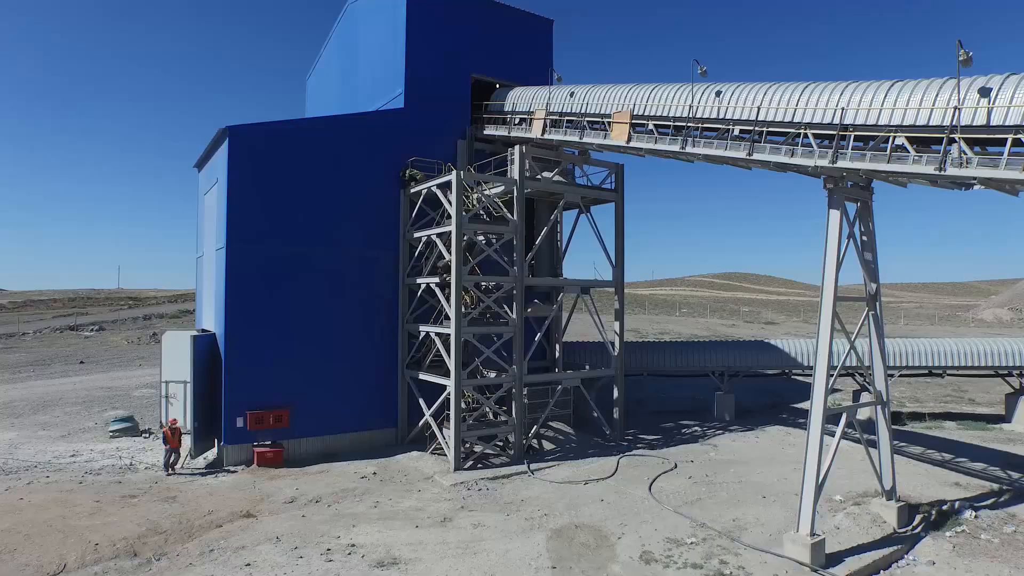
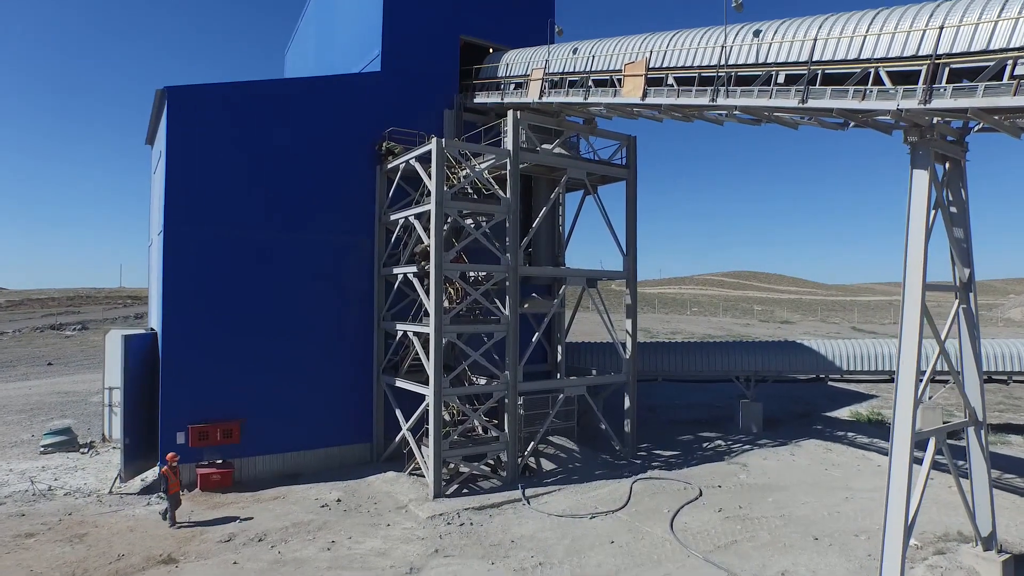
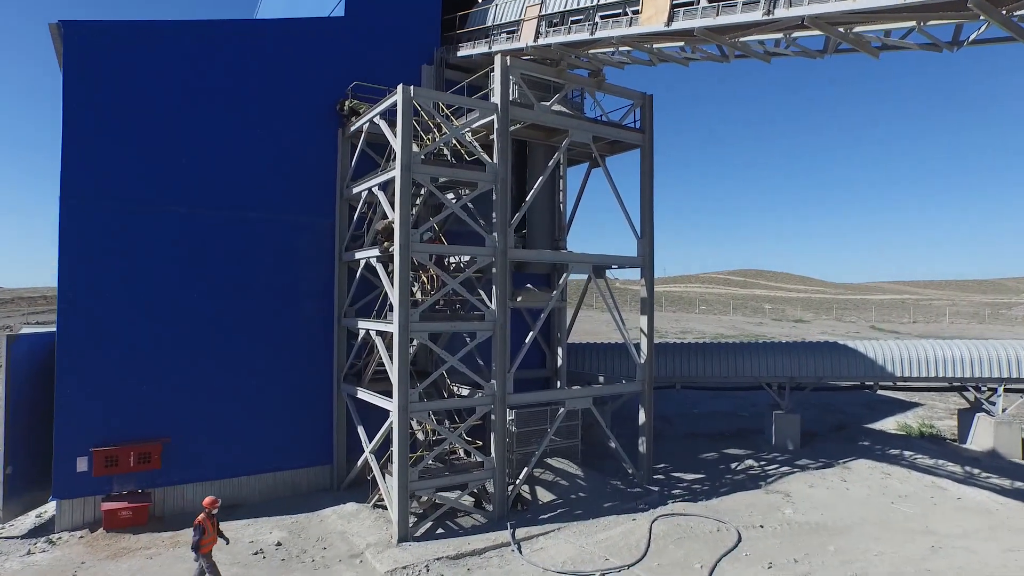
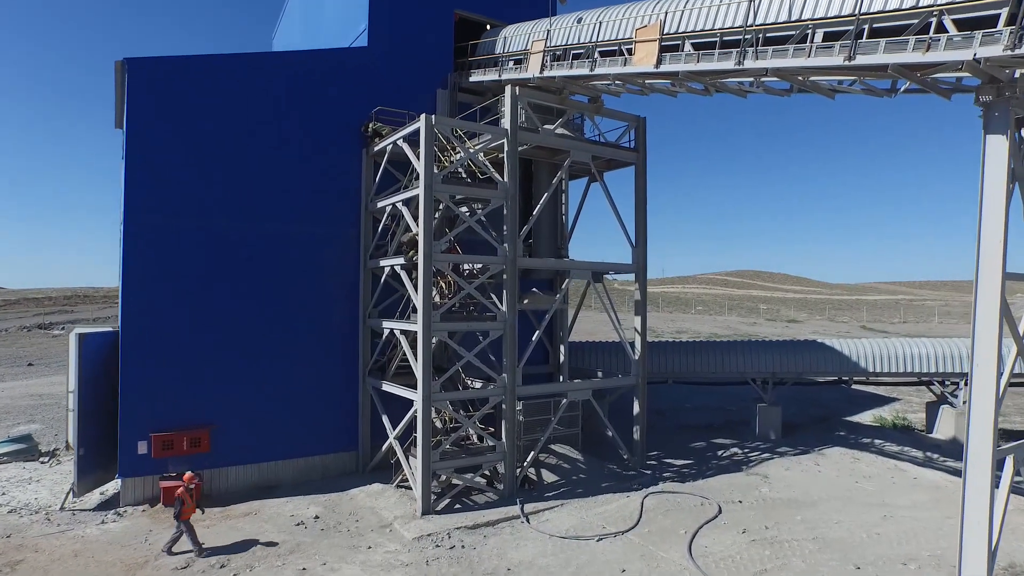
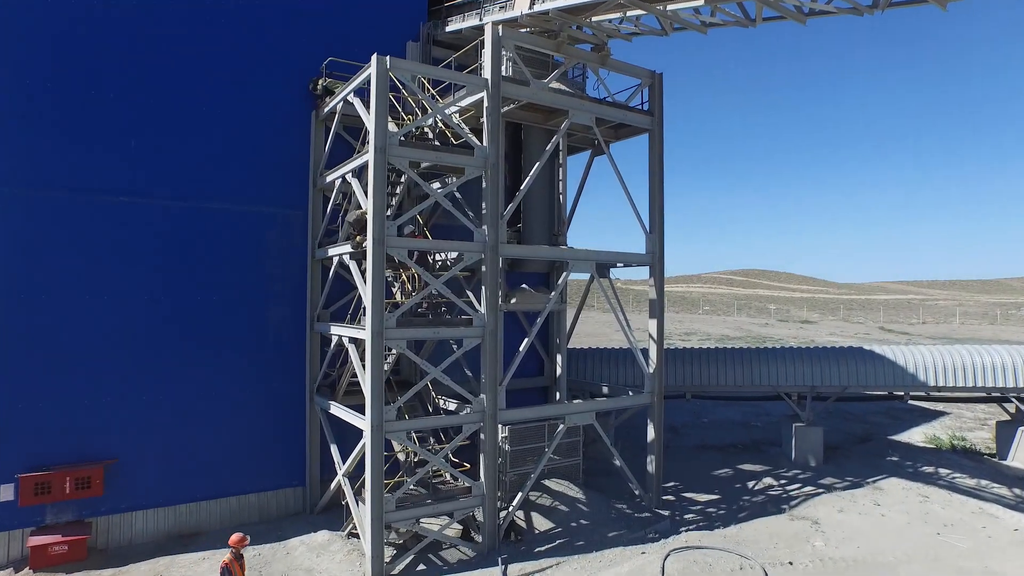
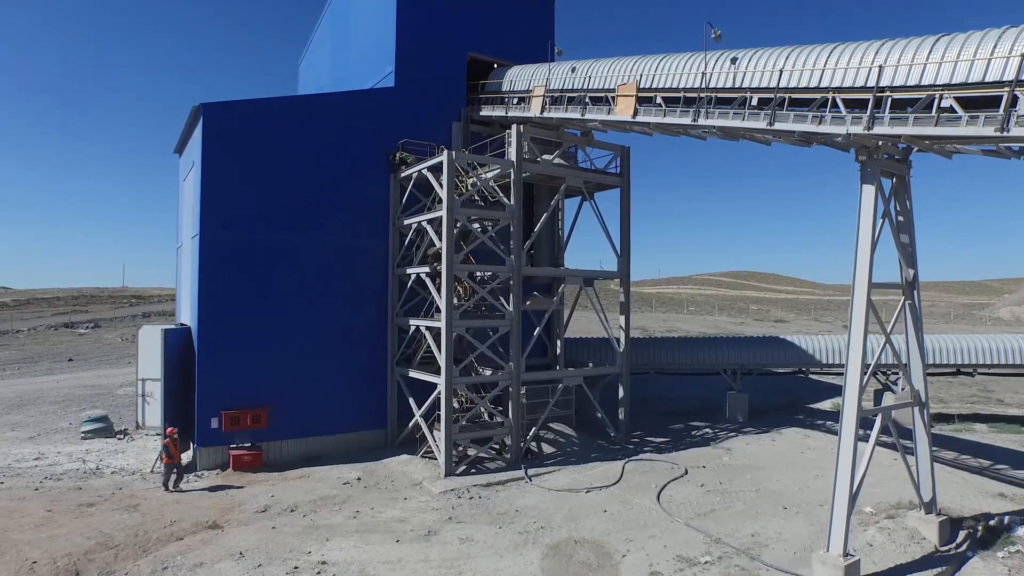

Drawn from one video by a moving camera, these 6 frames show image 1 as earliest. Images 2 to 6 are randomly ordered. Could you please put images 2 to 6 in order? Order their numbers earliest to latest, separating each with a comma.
6, 2, 4, 3, 5
